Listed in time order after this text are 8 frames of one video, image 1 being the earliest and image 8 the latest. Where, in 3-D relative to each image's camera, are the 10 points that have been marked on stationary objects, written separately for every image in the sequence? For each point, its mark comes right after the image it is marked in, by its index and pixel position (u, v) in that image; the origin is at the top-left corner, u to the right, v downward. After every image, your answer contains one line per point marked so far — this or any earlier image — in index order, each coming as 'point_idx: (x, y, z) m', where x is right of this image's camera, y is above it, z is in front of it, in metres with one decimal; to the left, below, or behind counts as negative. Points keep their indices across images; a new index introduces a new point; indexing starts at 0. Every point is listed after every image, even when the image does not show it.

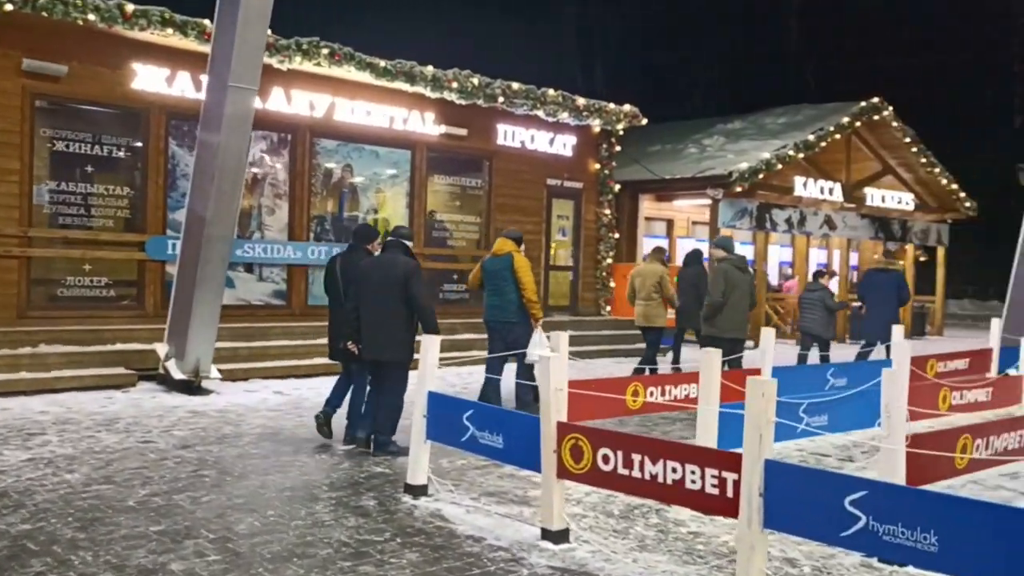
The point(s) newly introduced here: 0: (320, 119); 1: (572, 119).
0: (-2.6, +2.3, +12.7) m
1: (+1.0, +2.8, +15.5) m
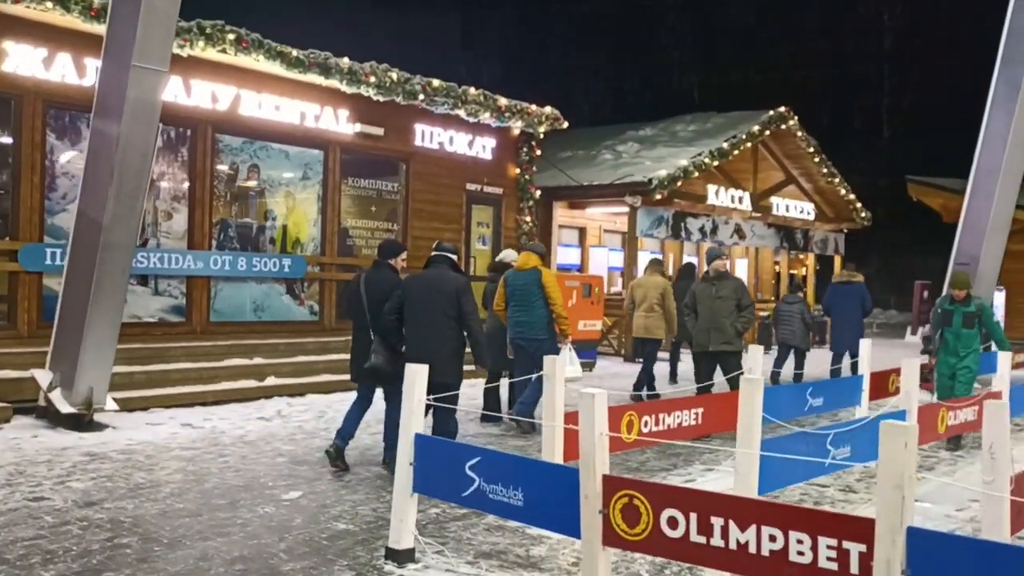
0: (-3.5, +2.1, +11.4) m
1: (-0.3, +2.6, +14.6) m
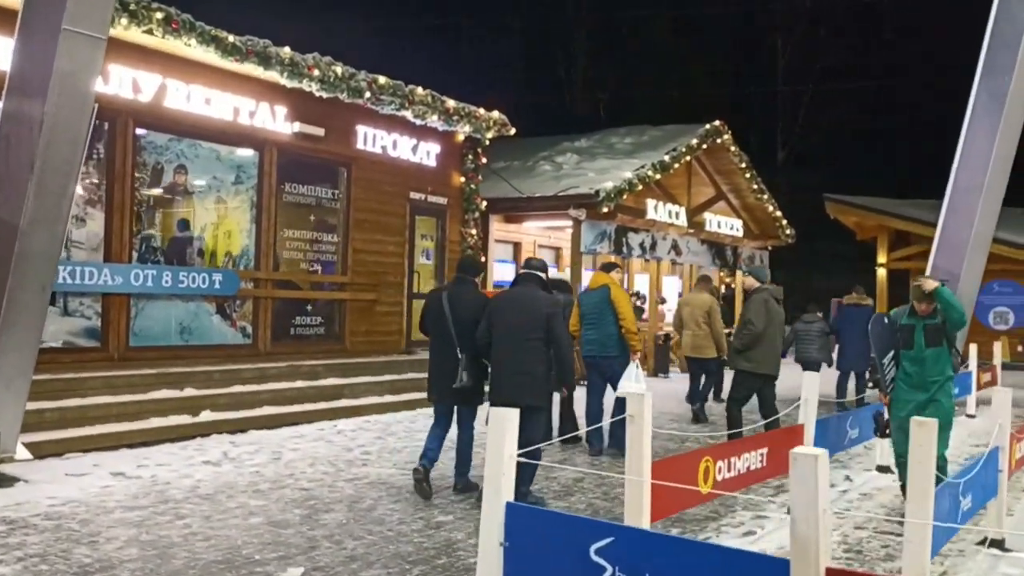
0: (-3.8, +1.9, +9.8) m
1: (-1.0, +2.4, +13.4) m
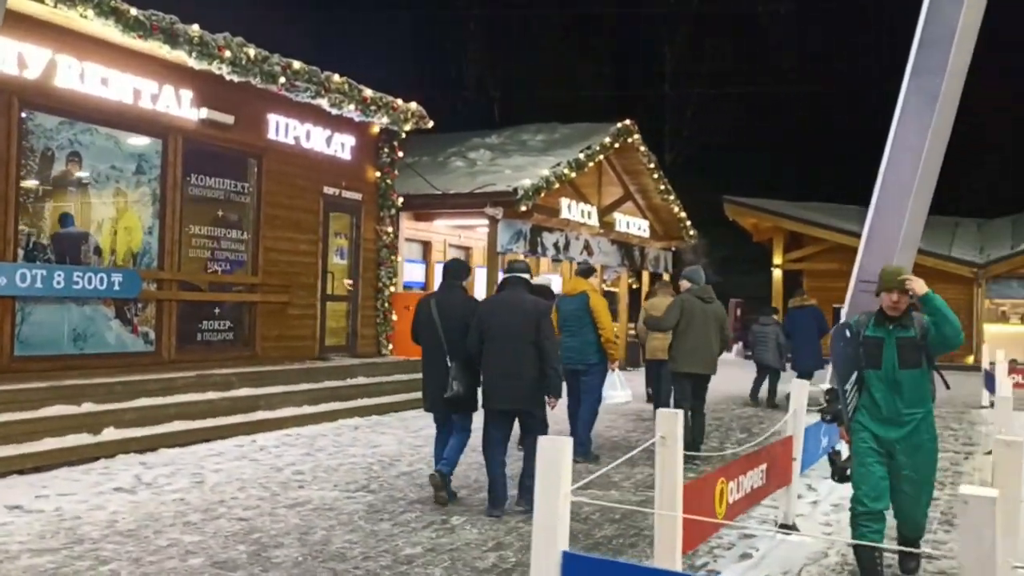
0: (-4.4, +1.9, +8.7) m
1: (-2.1, +2.3, +12.6) m
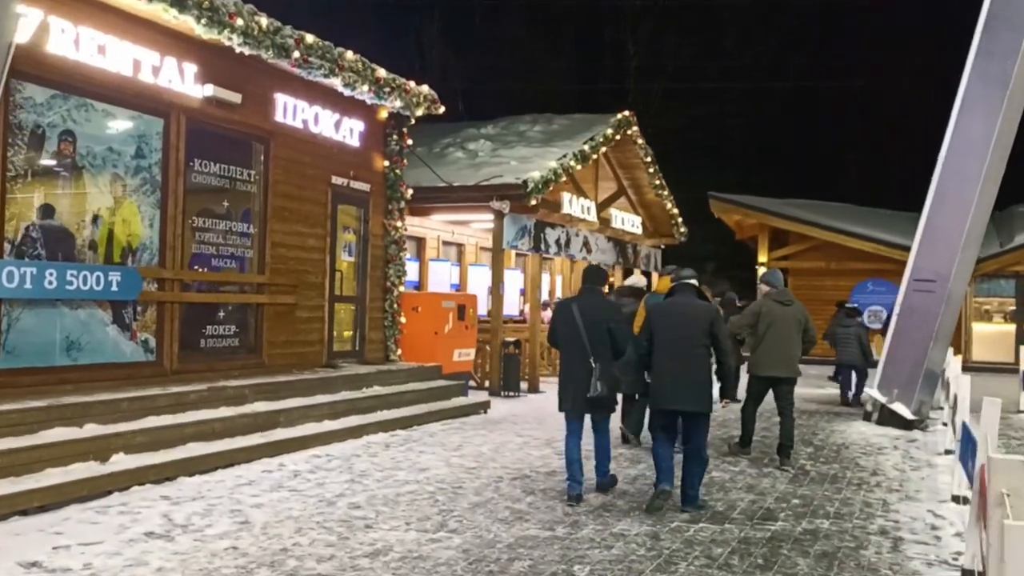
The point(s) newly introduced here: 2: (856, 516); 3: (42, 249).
0: (-3.9, +1.9, +7.4) m
1: (-1.8, +2.3, +11.4) m
2: (+2.4, -1.6, +6.6) m
3: (-4.0, +0.3, +7.8) m
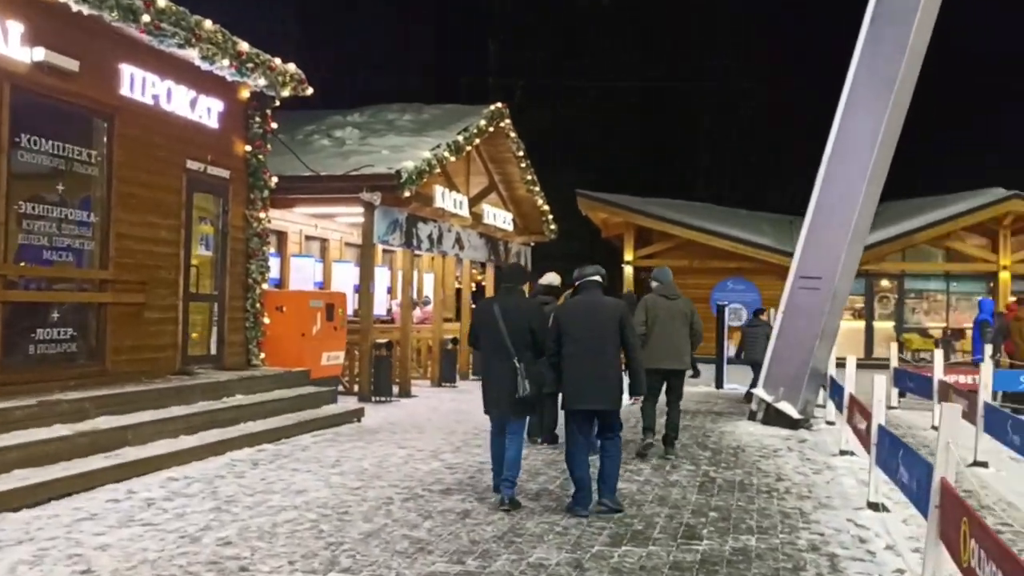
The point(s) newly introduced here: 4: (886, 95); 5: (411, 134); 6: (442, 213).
0: (-4.6, +1.9, +5.9) m
1: (-3.1, +2.4, +10.3) m
2: (+1.8, -1.6, +6.1) m
3: (-4.8, +0.4, +6.4) m
4: (+4.1, +2.1, +10.2) m
5: (-1.8, +2.6, +15.9) m
6: (-1.2, +1.3, +16.6) m
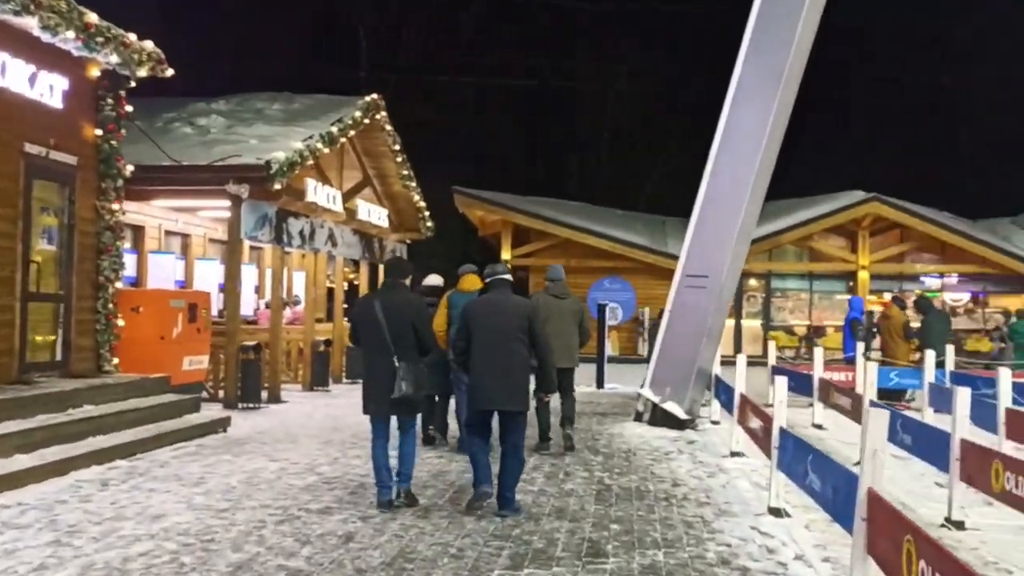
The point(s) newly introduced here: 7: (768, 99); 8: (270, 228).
0: (-5.2, +1.9, +4.8) m
1: (-4.3, +2.4, +9.2) m
2: (+1.1, -1.6, +5.8) m
3: (-5.4, +0.4, +5.2) m
4: (+2.8, +2.1, +10.2) m
5: (-3.7, +2.6, +15.0) m
6: (-3.3, +1.4, +15.8) m
7: (+2.8, +2.1, +10.2) m
8: (-3.6, +0.9, +14.1) m
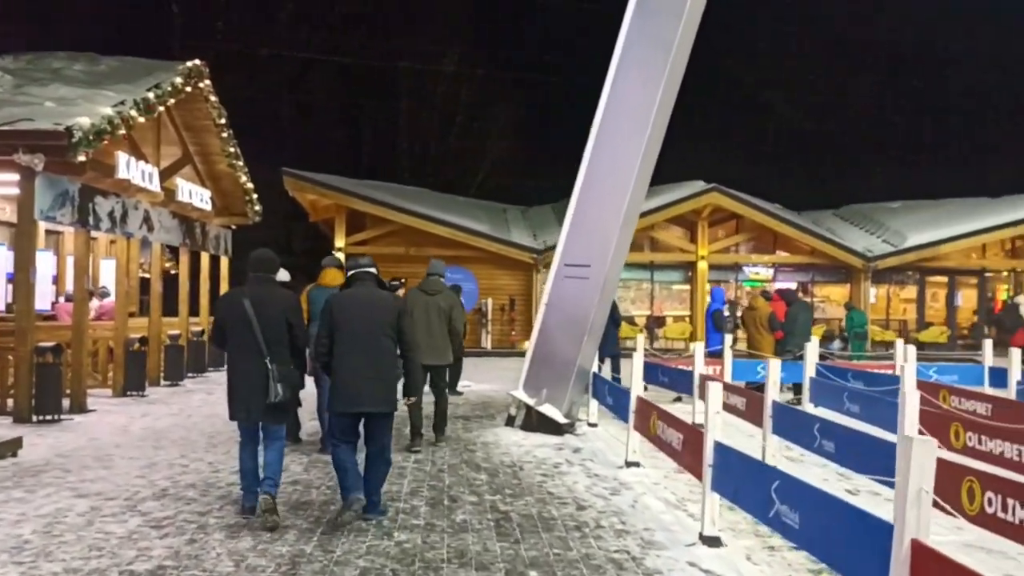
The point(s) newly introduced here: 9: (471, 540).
0: (-5.3, +1.9, +2.5) m
1: (-5.4, +2.5, +7.0) m
2: (+0.6, -1.5, +4.7) m
3: (-5.7, +0.4, +2.9) m
4: (+1.5, +2.2, +9.3) m
5: (-5.9, +2.8, +12.8) m
6: (-5.6, +1.5, +13.7) m
7: (+1.4, +2.2, +9.3) m
8: (-5.6, +1.0, +11.9) m
9: (-0.2, -1.5, +5.6) m
